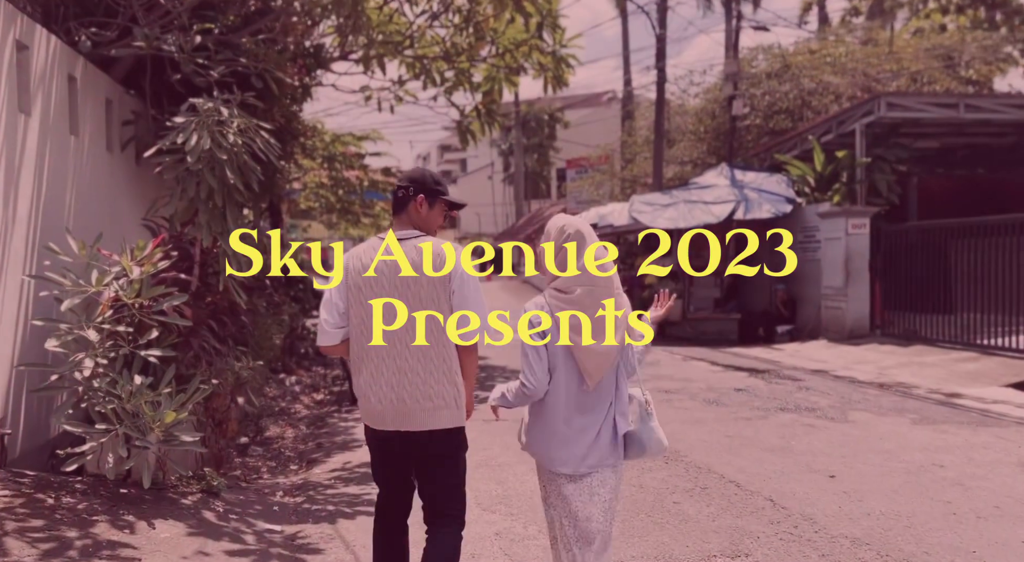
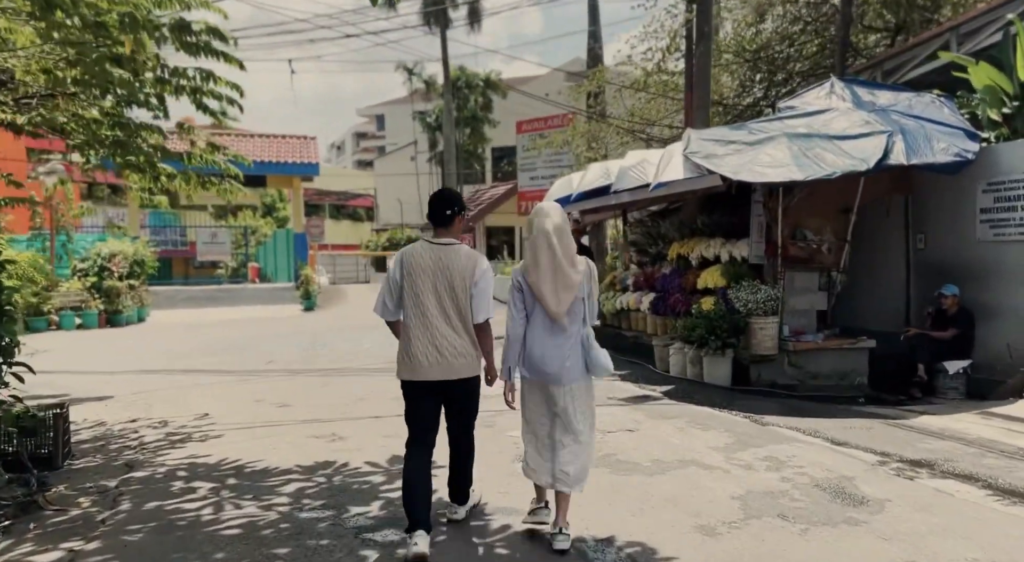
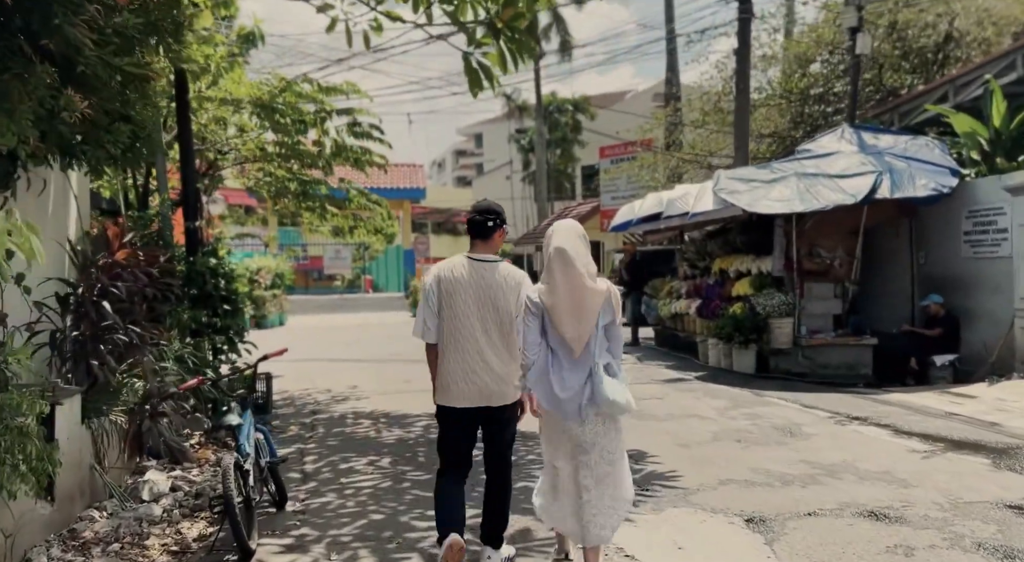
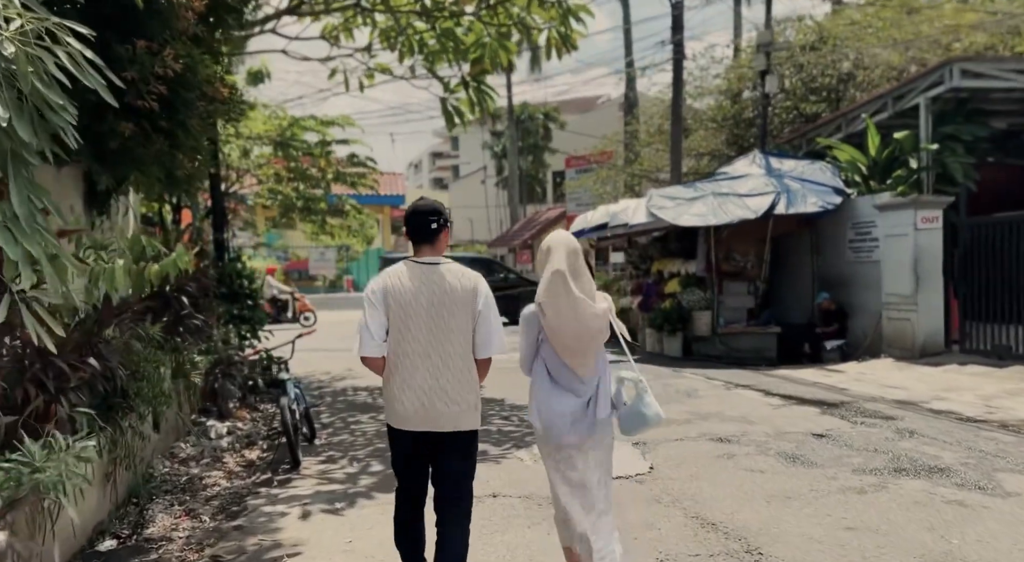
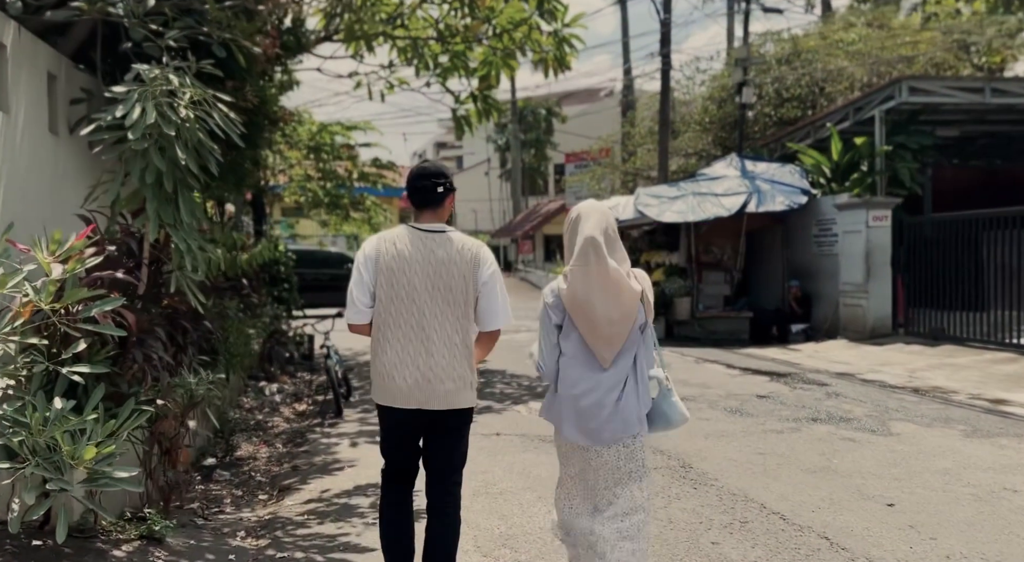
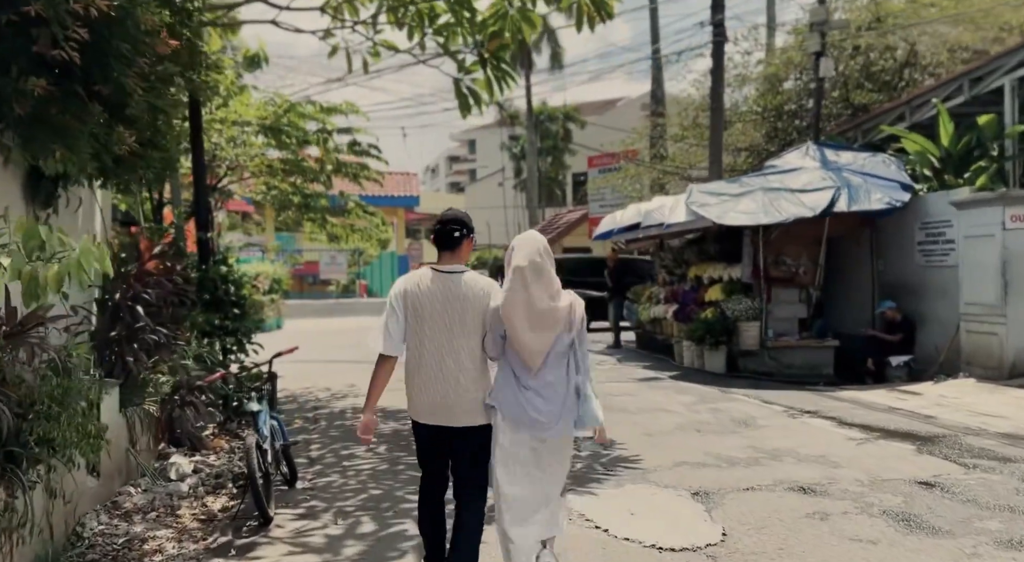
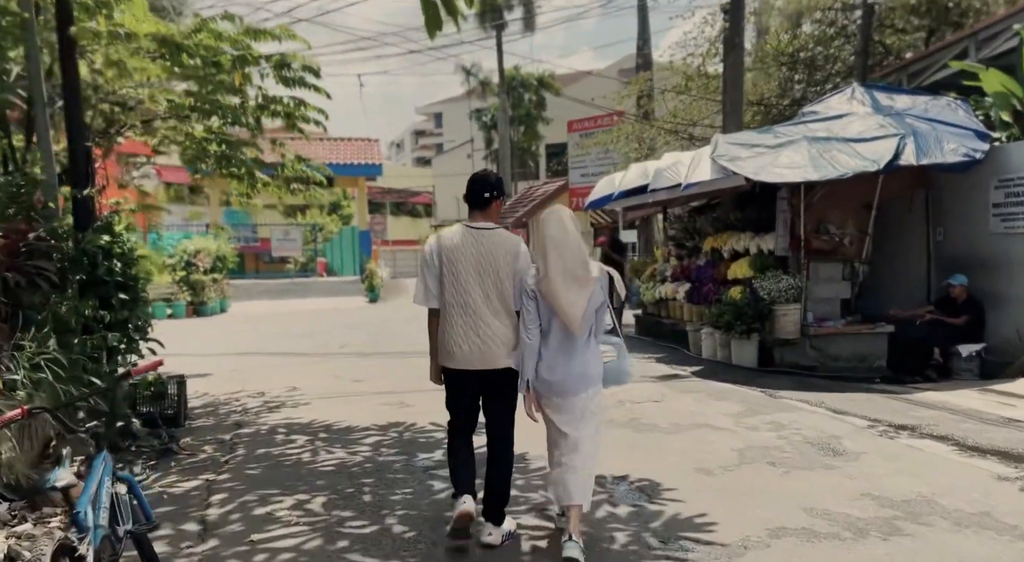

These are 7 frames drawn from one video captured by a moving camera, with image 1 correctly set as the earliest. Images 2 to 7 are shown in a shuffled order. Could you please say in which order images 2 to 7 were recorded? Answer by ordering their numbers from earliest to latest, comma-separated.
5, 4, 6, 3, 7, 2
